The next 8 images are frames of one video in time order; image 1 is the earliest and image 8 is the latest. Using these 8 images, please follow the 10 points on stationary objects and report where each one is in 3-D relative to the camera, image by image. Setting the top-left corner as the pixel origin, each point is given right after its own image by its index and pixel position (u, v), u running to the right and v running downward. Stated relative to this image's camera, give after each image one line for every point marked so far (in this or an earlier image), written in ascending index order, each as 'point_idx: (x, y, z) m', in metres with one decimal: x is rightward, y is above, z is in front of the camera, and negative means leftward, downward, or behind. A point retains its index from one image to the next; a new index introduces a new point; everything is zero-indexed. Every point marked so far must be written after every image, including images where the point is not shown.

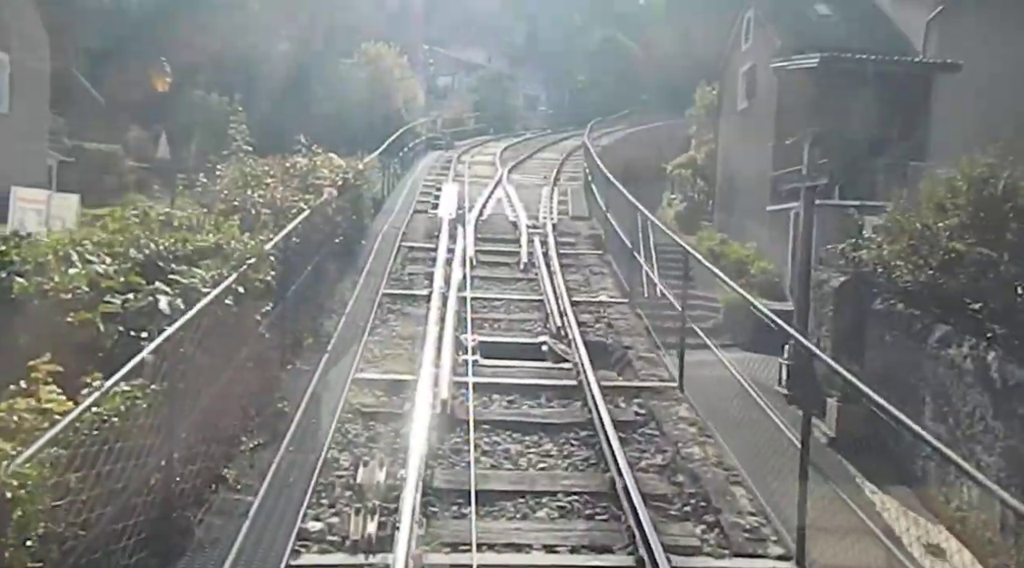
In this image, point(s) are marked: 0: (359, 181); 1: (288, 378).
0: (-2.0, +1.3, +12.2) m
1: (-1.6, -0.7, +6.7) m
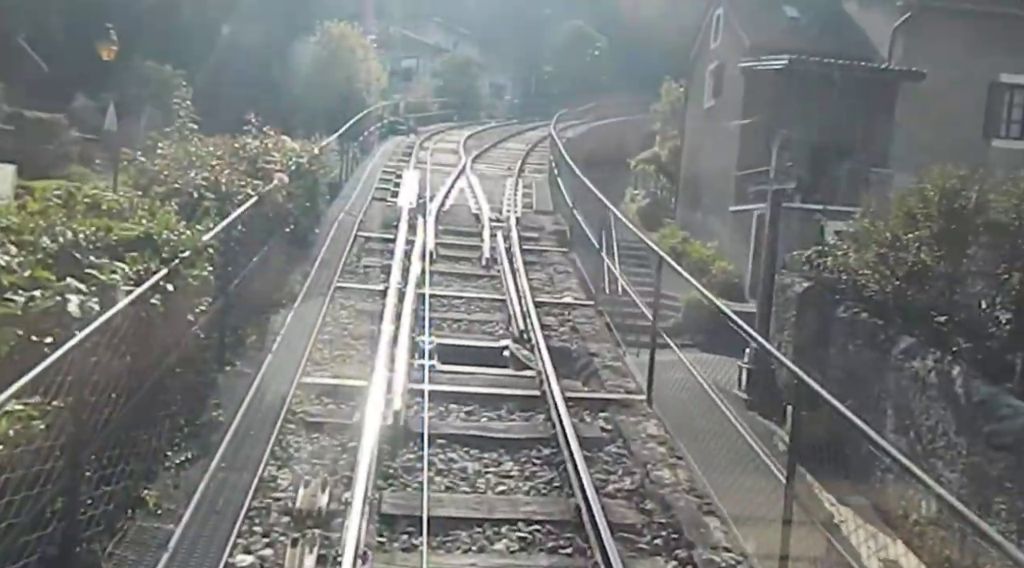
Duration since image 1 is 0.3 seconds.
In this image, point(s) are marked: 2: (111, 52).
0: (-2.5, +1.5, +11.6) m
1: (-1.9, -0.6, +6.2) m
2: (-7.6, +4.4, +17.7) m
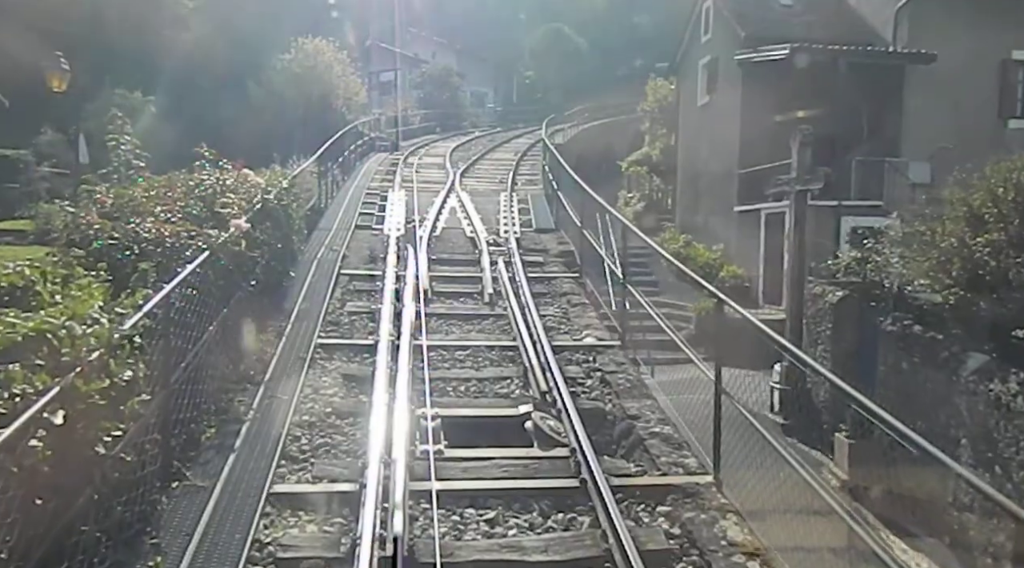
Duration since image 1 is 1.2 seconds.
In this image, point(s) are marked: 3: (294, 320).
0: (-2.5, +0.9, +10.2) m
1: (-1.7, -1.1, +4.7) m
2: (-7.8, +3.5, +16.2) m
3: (-2.0, -0.3, +8.3) m
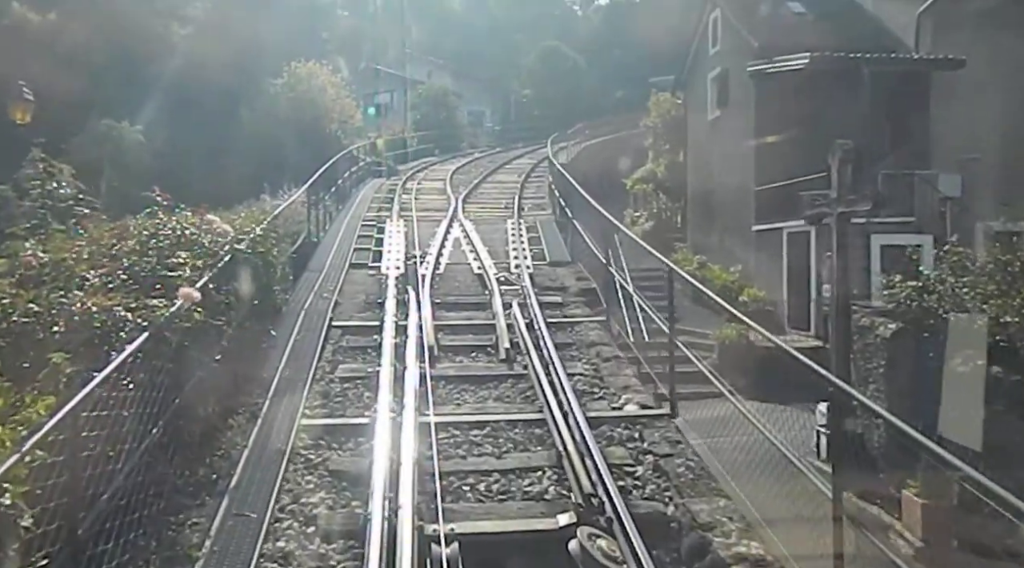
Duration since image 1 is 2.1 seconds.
0: (-2.3, +0.4, +8.7) m
1: (-1.5, -1.5, +3.3) m
2: (-7.7, +2.7, +14.9) m
3: (-1.8, -0.8, +6.9) m
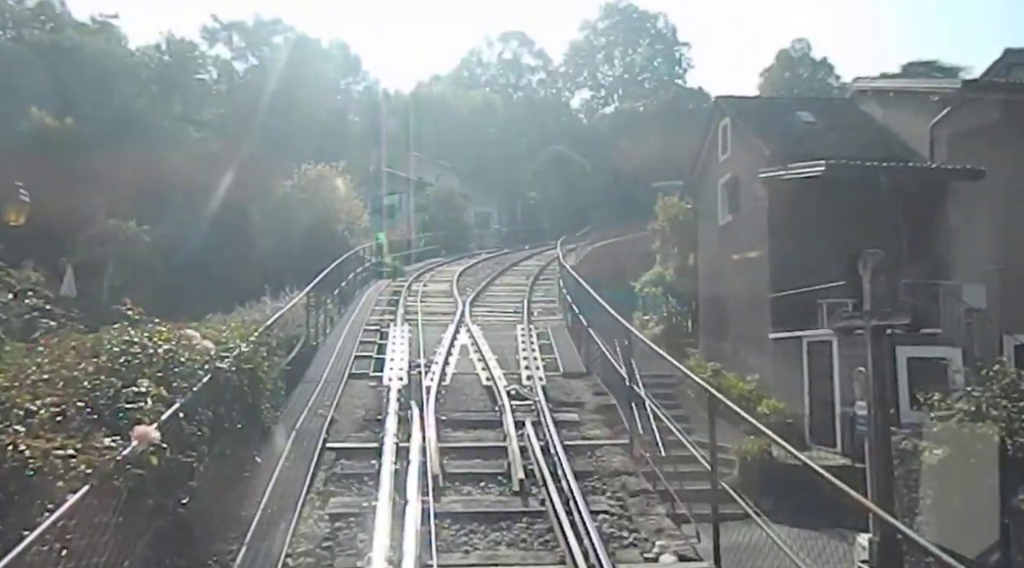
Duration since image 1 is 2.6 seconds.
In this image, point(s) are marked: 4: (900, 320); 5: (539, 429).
0: (-2.2, -0.6, +7.9) m
1: (-1.4, -1.9, +2.2) m
2: (-7.5, +1.1, +14.3) m
3: (-1.7, -1.6, +5.9) m
4: (+4.9, -0.4, +11.7) m
5: (+0.3, -1.4, +9.2) m
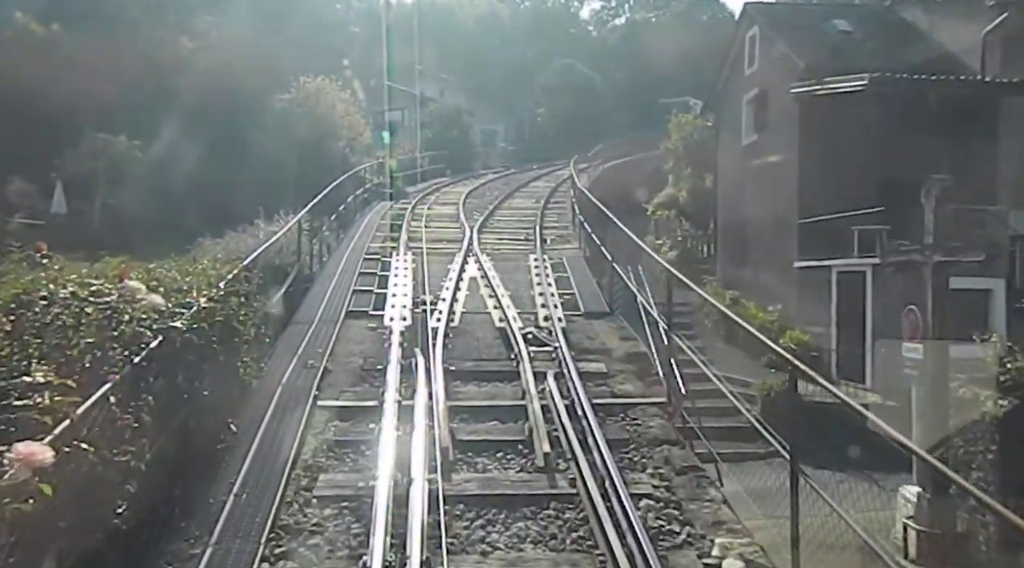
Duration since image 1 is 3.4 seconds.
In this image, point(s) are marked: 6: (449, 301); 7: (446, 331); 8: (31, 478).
0: (-2.0, -0.1, +6.7) m
1: (-1.3, -1.9, +1.1) m
2: (-7.3, +2.2, +12.9) m
3: (-1.5, -1.3, +4.8) m
4: (+5.0, +0.3, +10.4) m
5: (+0.4, -0.9, +8.1) m
6: (-0.8, -0.2, +11.3) m
7: (-0.7, -0.5, +9.9) m
8: (-1.5, -0.6, +3.0) m
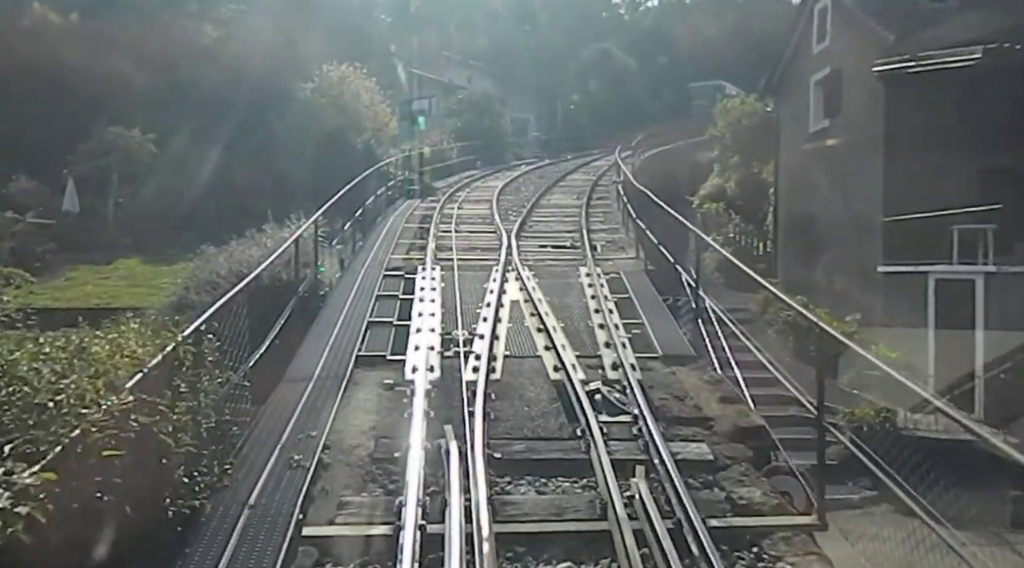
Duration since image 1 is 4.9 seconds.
0: (-1.6, -0.5, +4.3) m
1: (-1.1, -2.4, -1.3) m
2: (-6.8, +1.8, +10.6) m
3: (-1.2, -1.7, +2.4) m
4: (+5.5, 0.0, +7.7) m
5: (+0.9, -1.2, +5.6) m
6: (-0.2, -0.5, +8.8) m
7: (-0.2, -0.8, +7.4) m
8: (-1.3, -1.0, +0.6) m
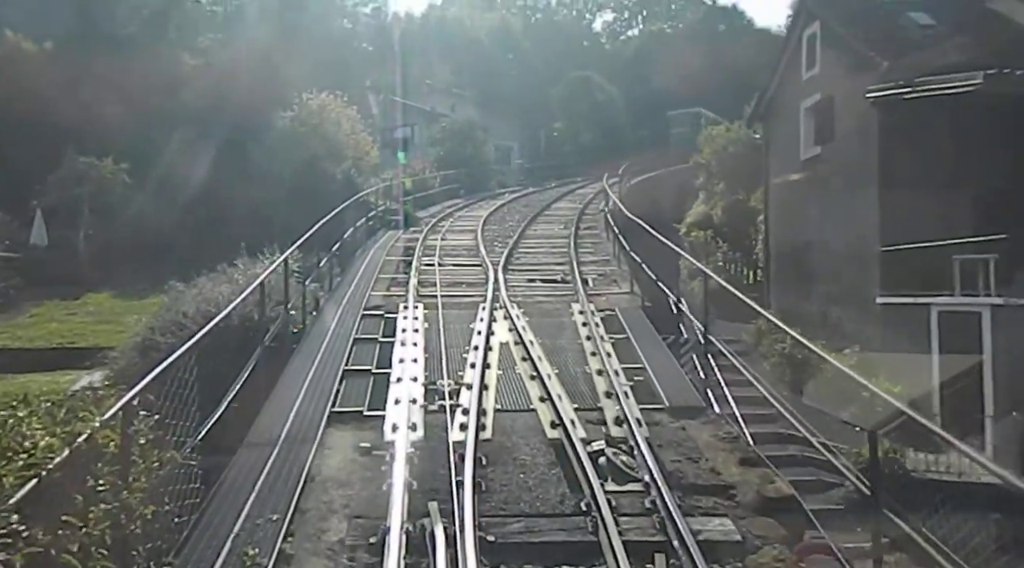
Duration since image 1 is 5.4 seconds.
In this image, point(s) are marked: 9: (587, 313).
0: (-1.6, -0.8, +3.4) m
1: (-0.9, -2.5, -2.2) m
2: (-6.9, +1.3, +9.7) m
3: (-1.1, -1.9, +1.4) m
4: (+5.5, -0.3, +7.0) m
5: (+0.9, -1.5, +4.7) m
6: (-0.3, -0.9, +8.0) m
7: (-0.2, -1.2, +6.6) m
8: (-1.2, -1.2, -0.3) m
9: (+1.0, -0.4, +11.7) m
